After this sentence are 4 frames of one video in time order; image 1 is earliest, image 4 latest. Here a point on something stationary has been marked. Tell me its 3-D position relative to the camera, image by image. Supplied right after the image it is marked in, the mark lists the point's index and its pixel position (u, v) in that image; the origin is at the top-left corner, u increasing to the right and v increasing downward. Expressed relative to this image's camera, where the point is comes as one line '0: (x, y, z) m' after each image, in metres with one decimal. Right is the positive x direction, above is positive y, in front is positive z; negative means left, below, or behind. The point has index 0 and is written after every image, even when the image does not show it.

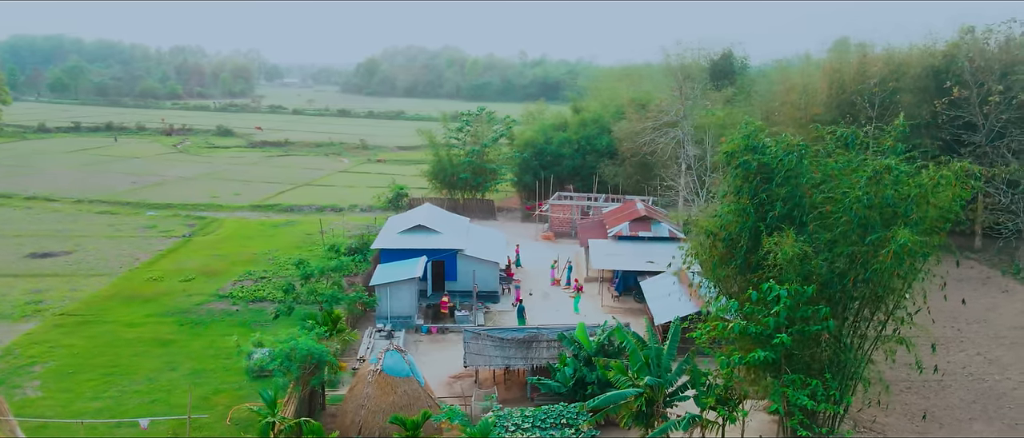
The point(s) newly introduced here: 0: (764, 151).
0: (+4.1, +1.1, +11.9) m
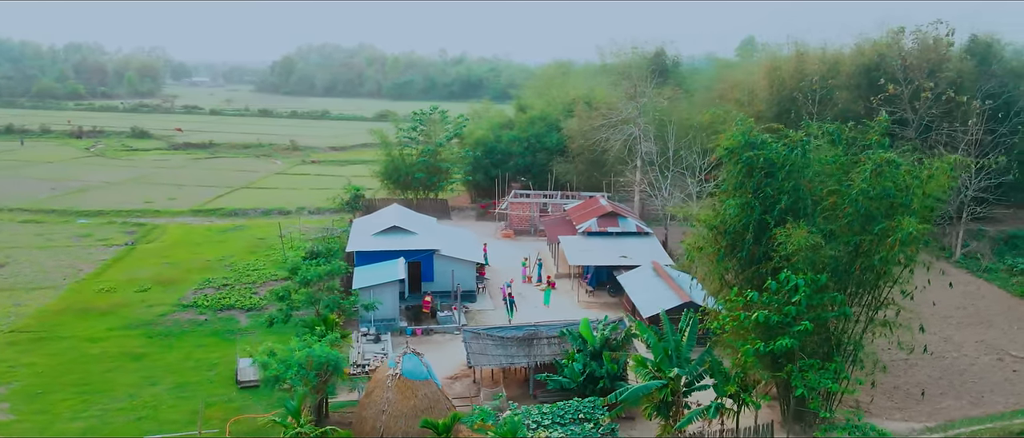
0: (+4.3, +1.2, +12.4) m
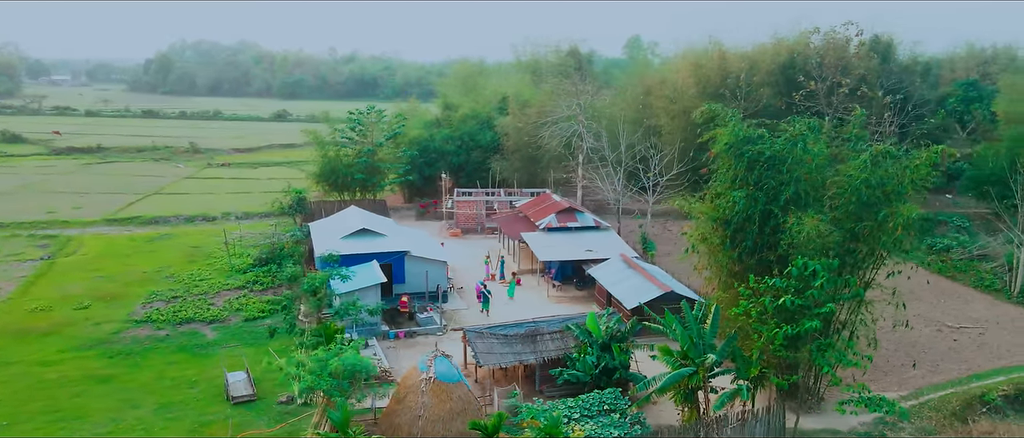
0: (+4.5, +1.4, +13.1) m
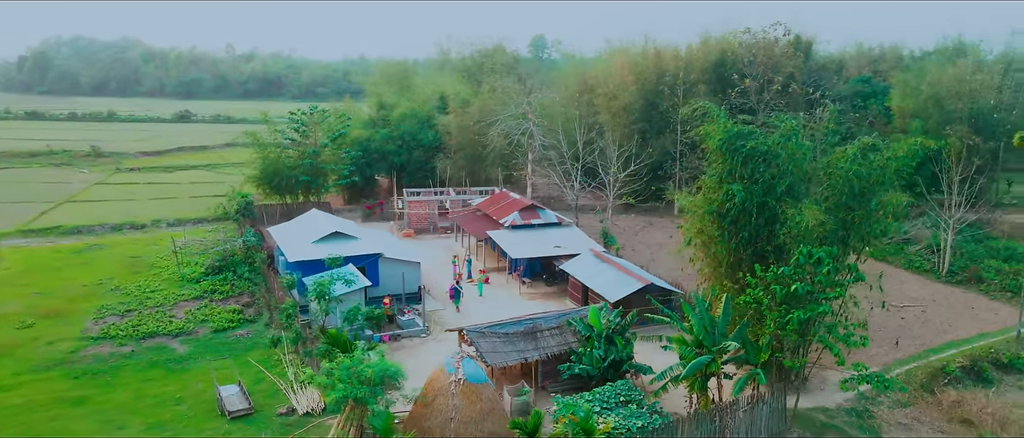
0: (+4.6, +1.5, +13.7) m
